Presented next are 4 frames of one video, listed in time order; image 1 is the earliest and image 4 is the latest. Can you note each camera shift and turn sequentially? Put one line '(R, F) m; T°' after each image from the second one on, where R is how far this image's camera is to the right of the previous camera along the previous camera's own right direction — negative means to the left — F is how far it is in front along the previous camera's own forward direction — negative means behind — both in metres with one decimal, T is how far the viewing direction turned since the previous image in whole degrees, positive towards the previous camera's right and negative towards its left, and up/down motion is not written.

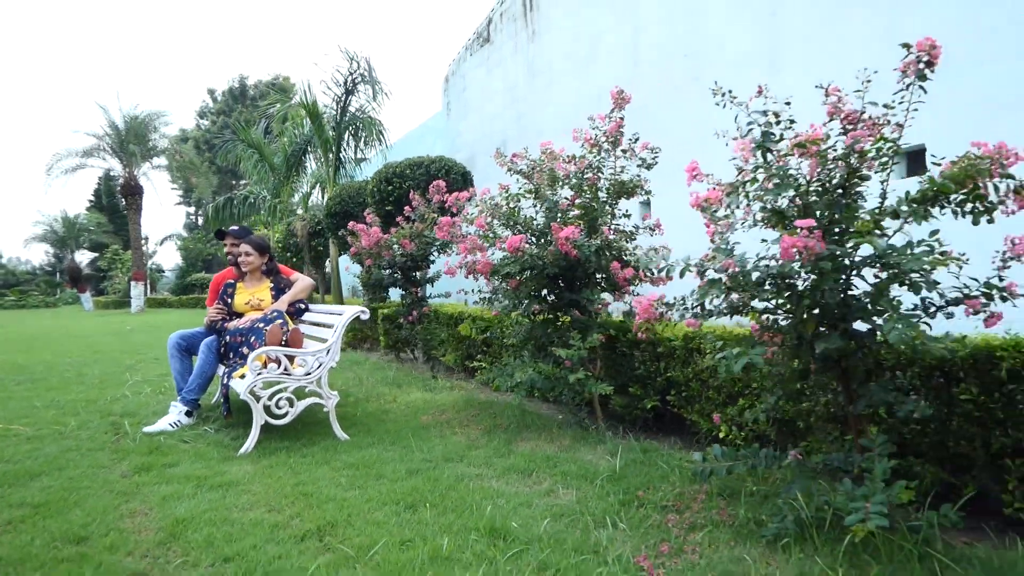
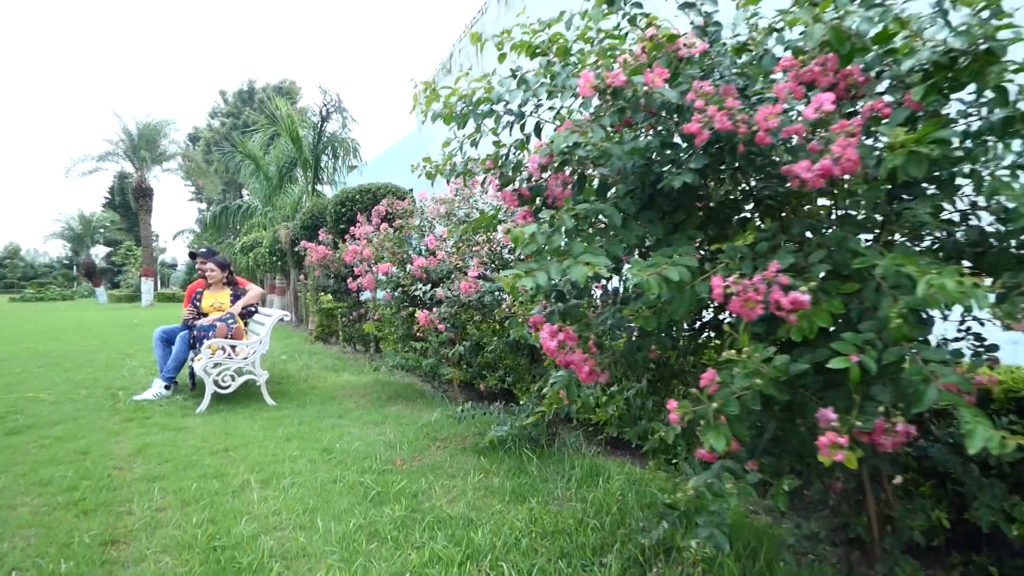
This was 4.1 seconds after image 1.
(+1.1, -1.7) m; -1°
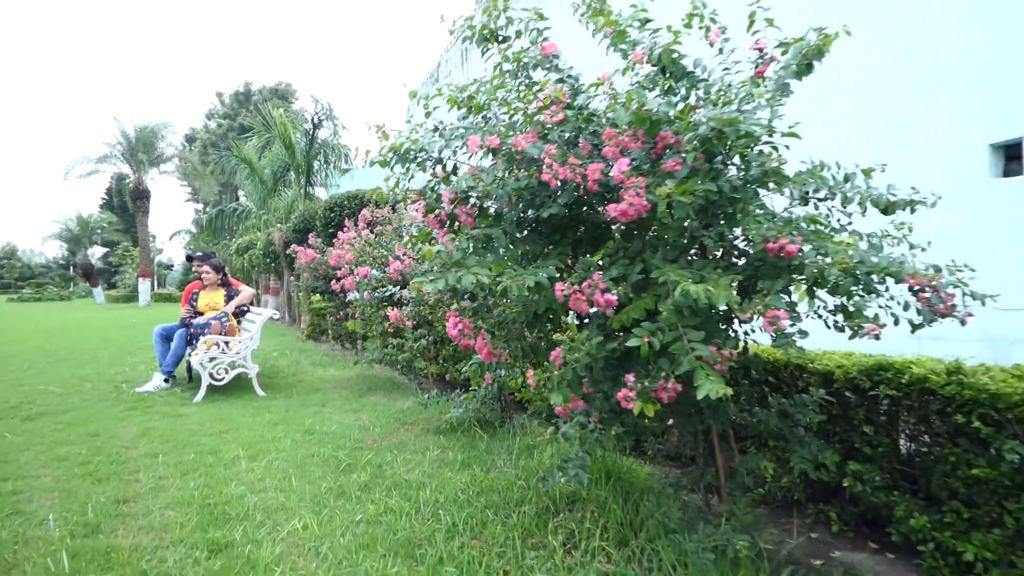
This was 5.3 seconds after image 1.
(+0.3, -0.6) m; 0°
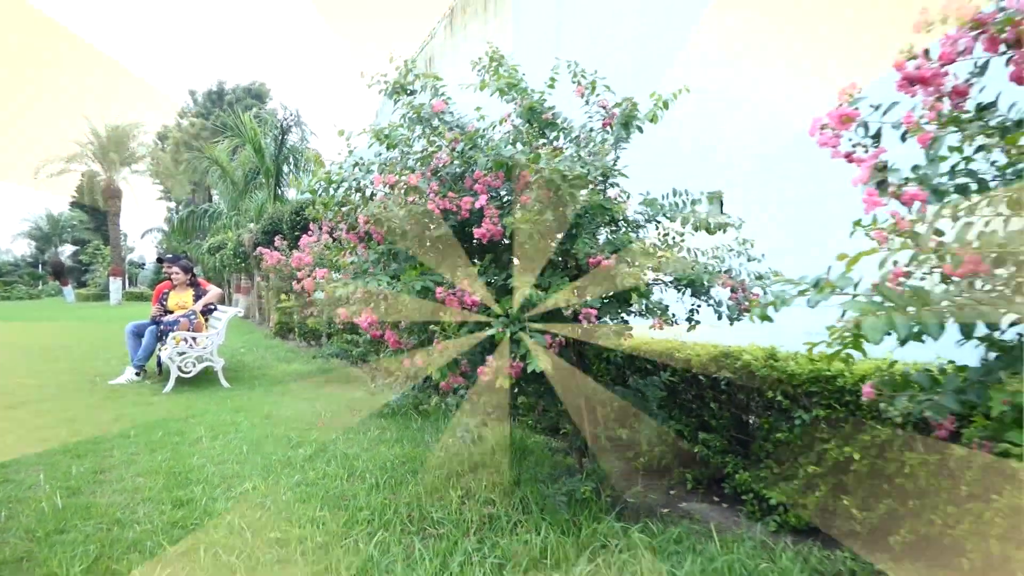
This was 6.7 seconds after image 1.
(+0.3, -0.6) m; +2°
